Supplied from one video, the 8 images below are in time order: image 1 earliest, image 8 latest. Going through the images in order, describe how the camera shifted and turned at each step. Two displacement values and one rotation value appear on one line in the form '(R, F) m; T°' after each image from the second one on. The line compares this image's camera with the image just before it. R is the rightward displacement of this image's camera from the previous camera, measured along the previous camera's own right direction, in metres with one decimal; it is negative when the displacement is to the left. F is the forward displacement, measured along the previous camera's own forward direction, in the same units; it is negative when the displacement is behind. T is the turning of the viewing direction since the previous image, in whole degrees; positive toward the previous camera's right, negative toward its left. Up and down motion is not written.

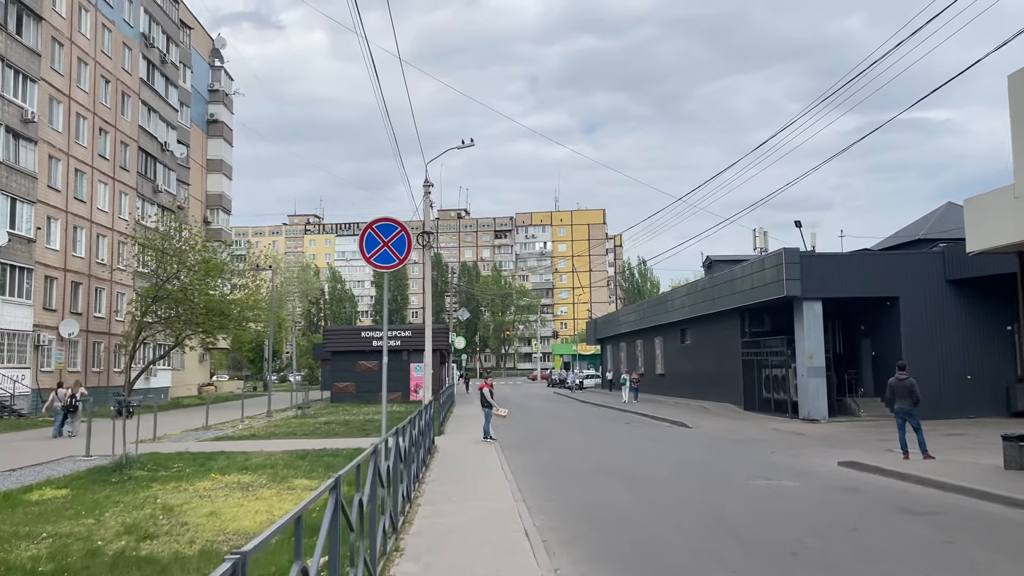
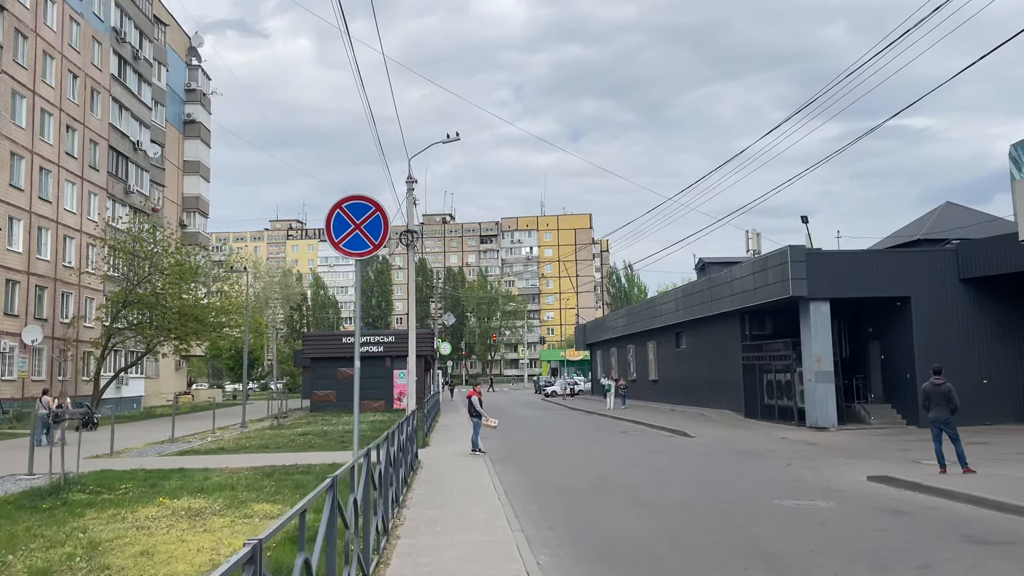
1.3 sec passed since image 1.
(-0.1, +1.4) m; +1°
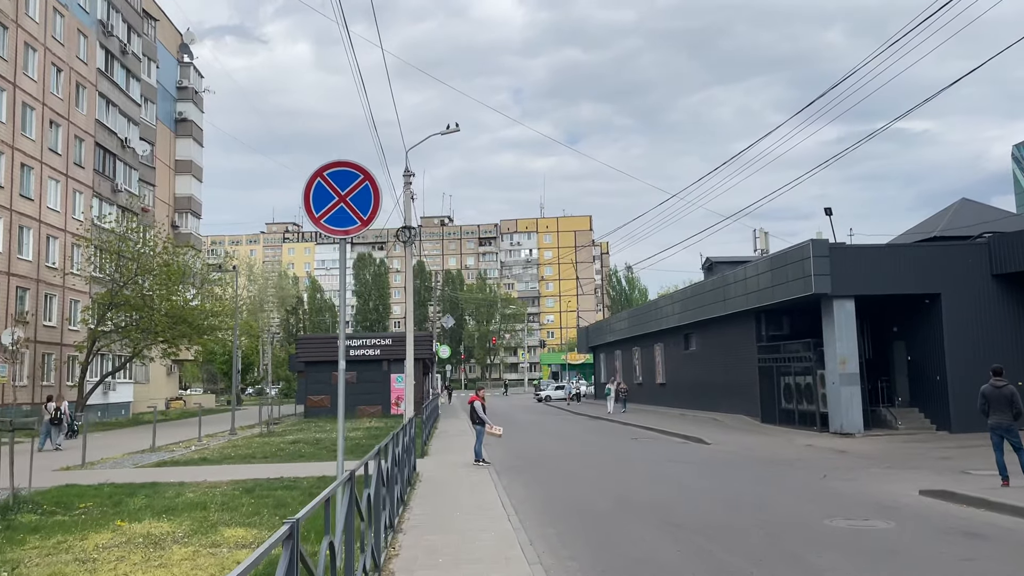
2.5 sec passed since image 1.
(-0.2, +1.3) m; 0°
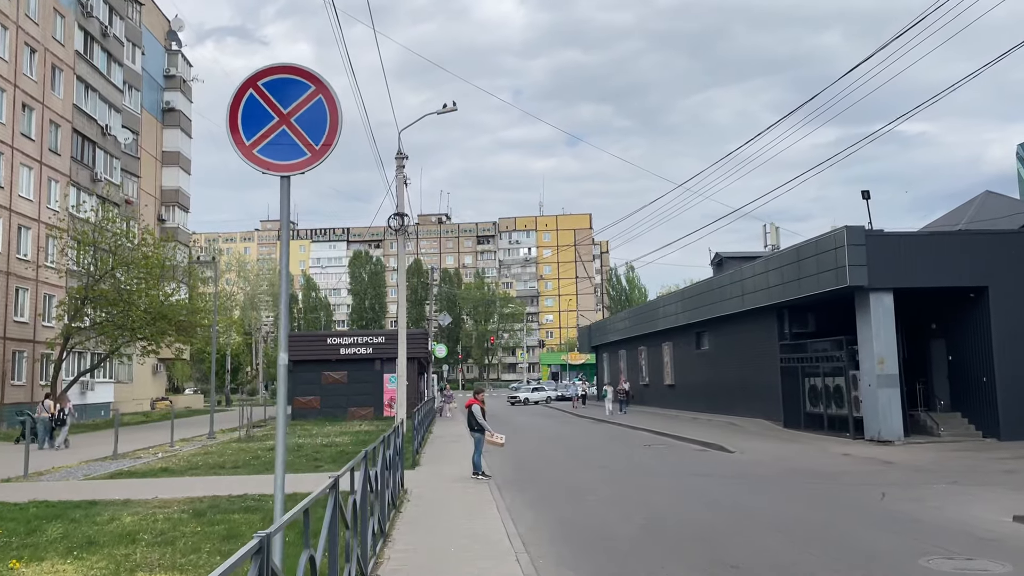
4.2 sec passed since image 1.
(-0.1, +2.0) m; 0°
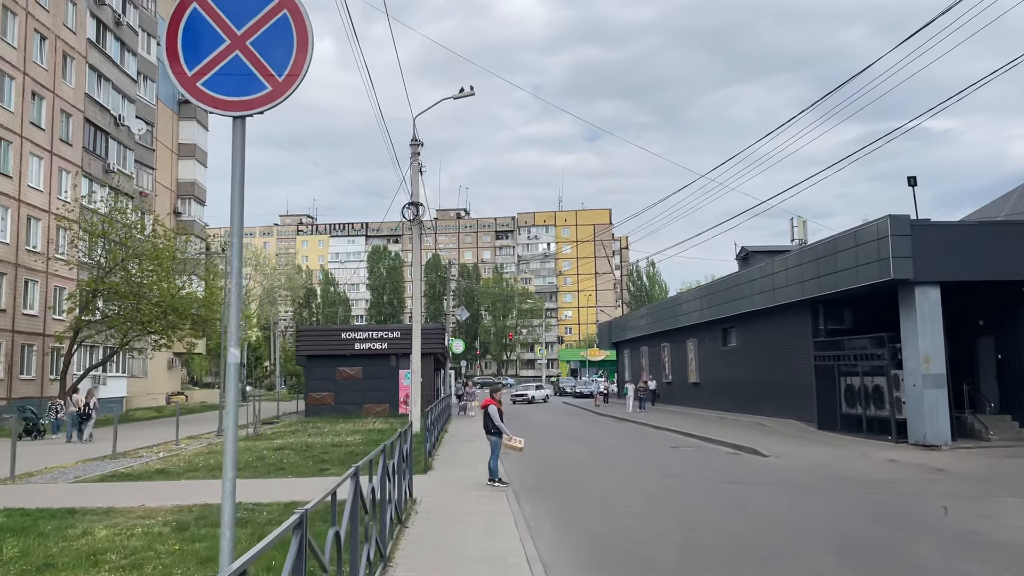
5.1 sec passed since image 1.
(0.0, +1.0) m; -1°
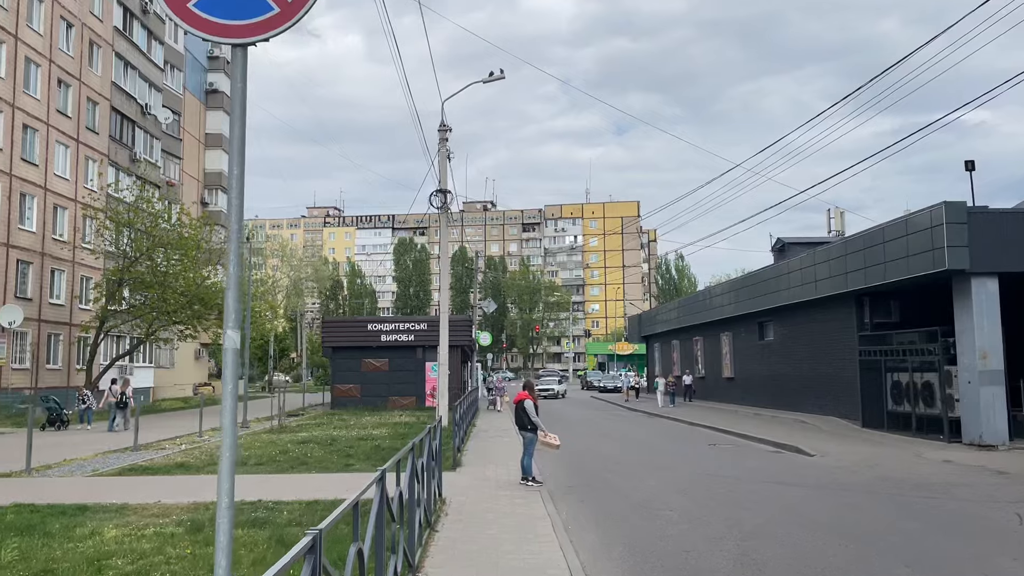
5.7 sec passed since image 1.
(-0.1, +0.7) m; -2°
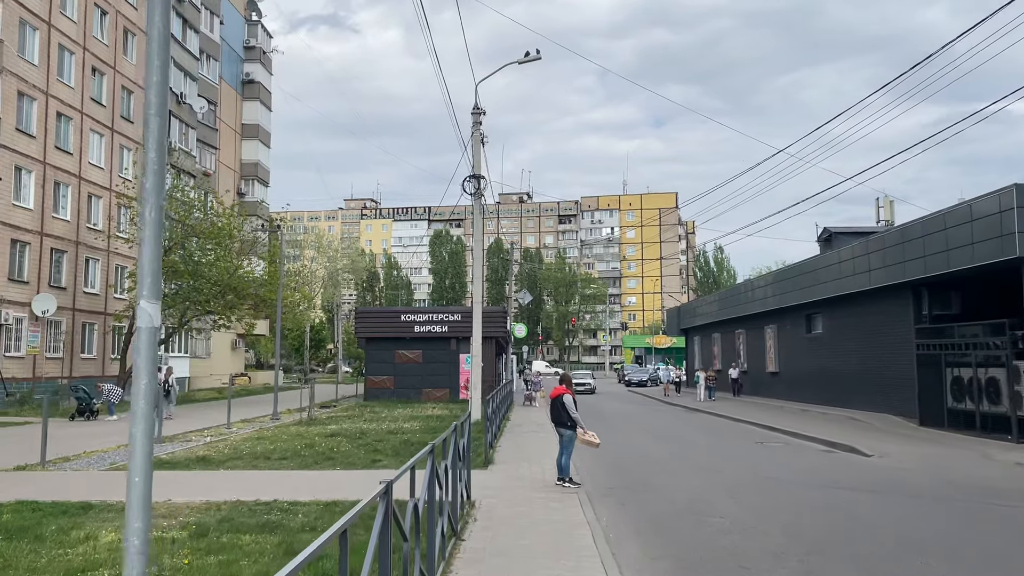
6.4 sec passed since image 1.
(0.0, +0.8) m; -3°
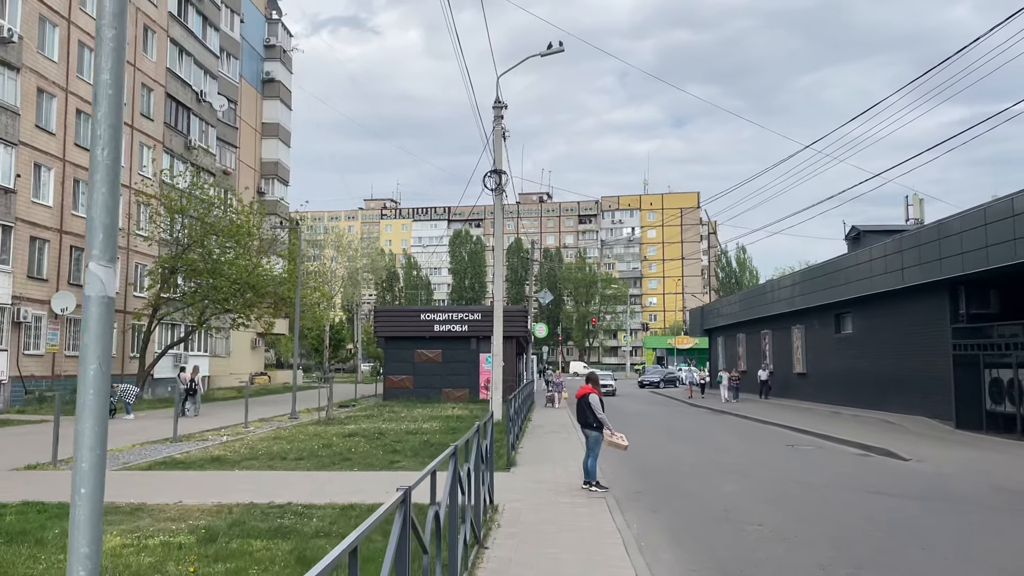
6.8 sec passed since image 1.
(-0.1, +0.4) m; -1°
